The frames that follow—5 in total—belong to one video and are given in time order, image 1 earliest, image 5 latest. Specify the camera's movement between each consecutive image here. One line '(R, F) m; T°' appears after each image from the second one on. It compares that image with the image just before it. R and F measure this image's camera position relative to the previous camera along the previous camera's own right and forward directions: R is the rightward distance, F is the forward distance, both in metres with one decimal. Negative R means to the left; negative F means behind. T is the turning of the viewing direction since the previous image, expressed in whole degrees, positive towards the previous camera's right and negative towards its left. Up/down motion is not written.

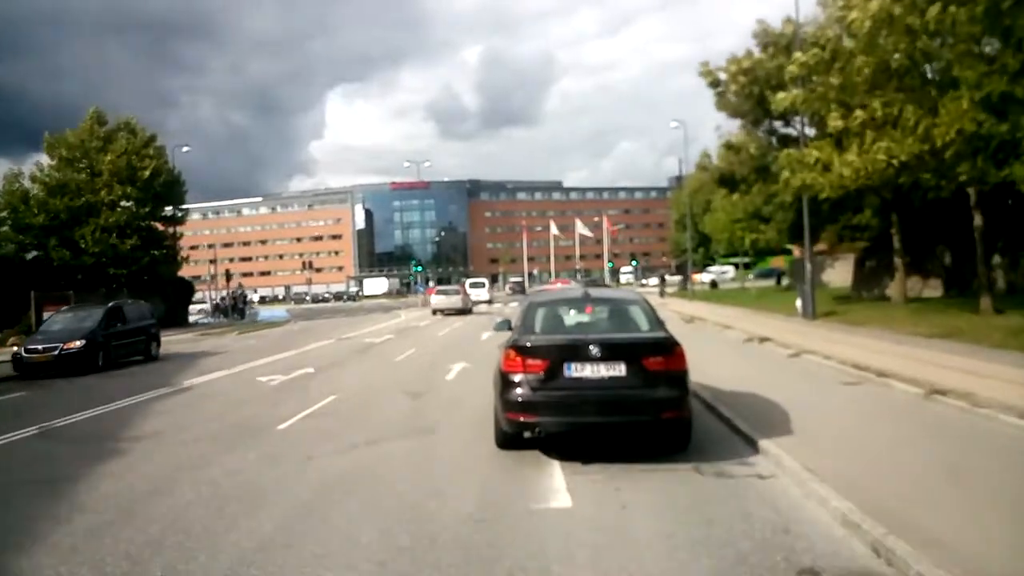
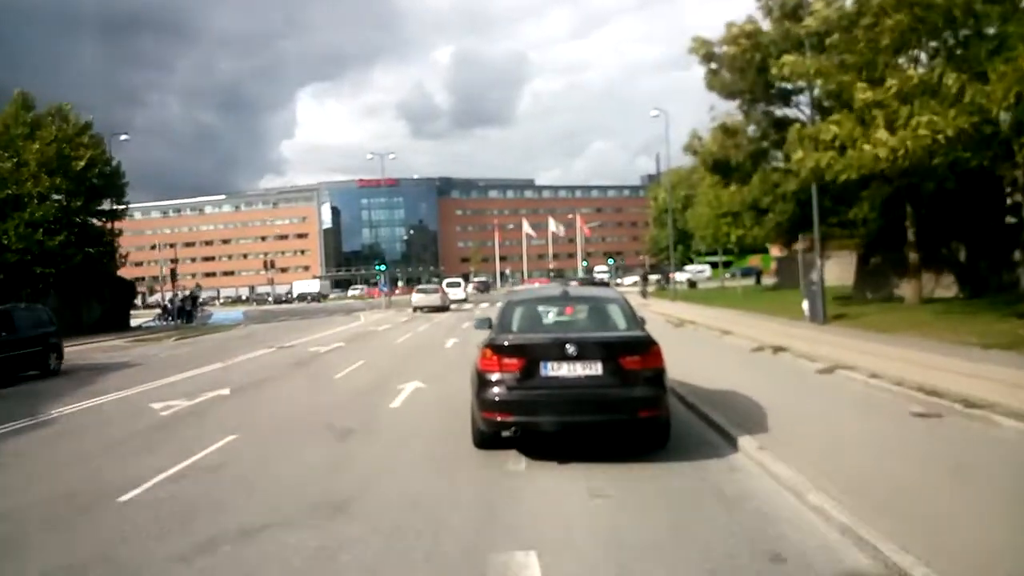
(+0.1, +3.4) m; +2°
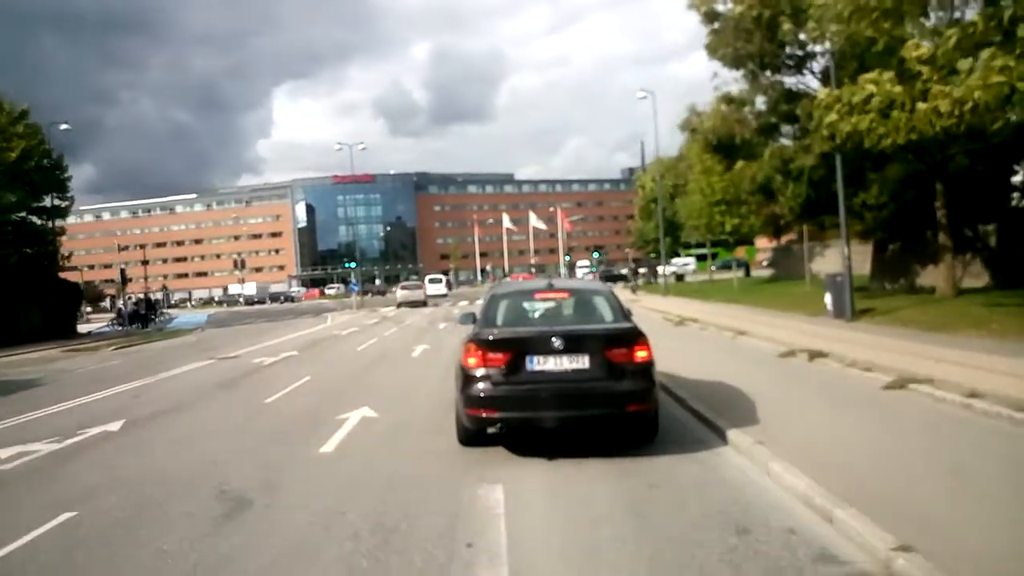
(+0.1, +3.2) m; +1°
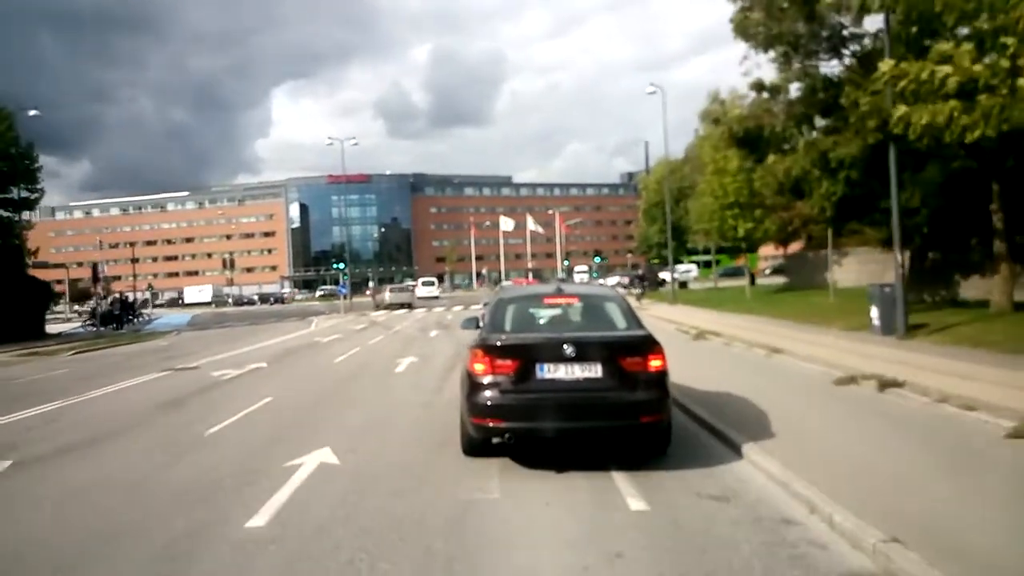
(-0.1, +2.6) m; 0°
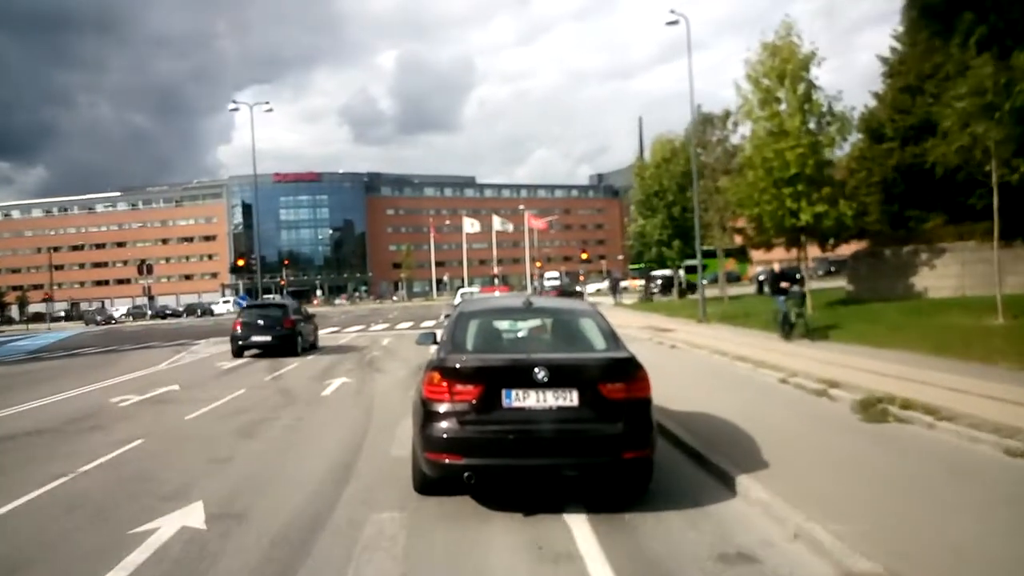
(0.0, +11.9) m; +2°
